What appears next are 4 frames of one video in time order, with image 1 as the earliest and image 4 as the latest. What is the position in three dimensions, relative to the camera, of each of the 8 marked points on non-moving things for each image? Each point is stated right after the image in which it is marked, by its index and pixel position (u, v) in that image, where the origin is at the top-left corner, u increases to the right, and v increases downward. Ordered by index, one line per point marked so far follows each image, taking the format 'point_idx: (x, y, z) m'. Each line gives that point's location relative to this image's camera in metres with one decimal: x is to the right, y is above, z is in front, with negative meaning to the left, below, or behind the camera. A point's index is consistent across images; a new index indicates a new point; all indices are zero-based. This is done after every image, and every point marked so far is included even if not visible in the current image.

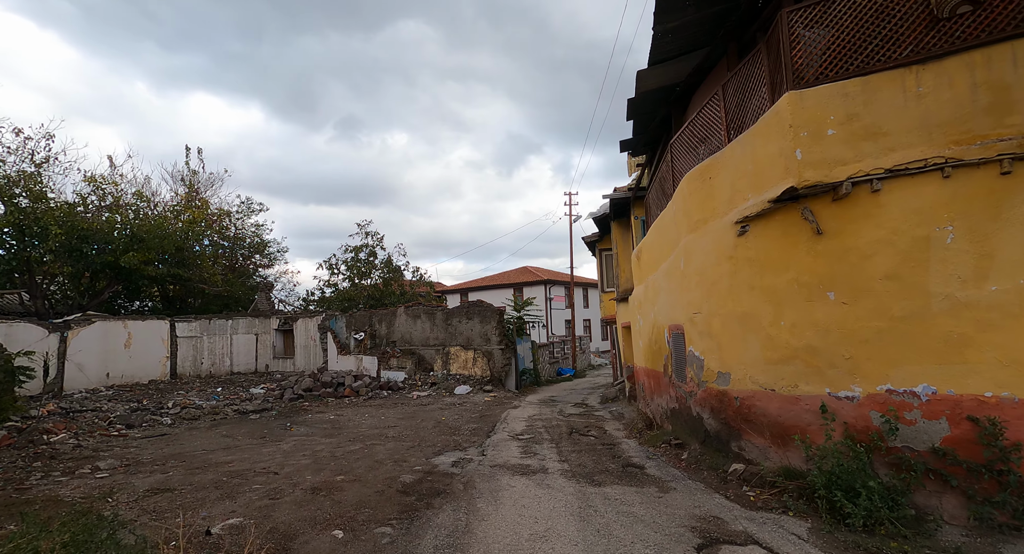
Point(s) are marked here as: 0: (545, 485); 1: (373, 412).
0: (+0.3, -2.1, +6.1) m
1: (-3.4, -3.3, +14.5) m
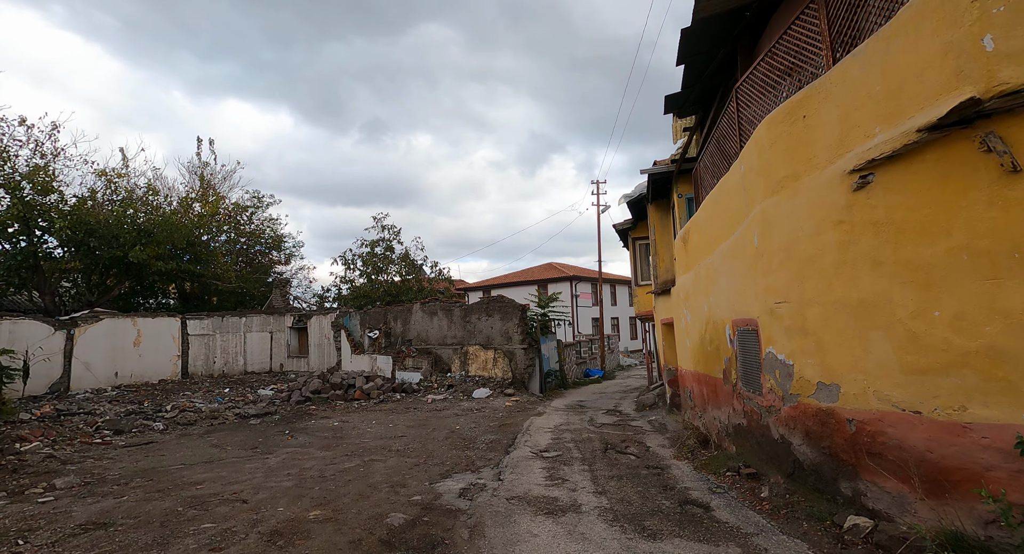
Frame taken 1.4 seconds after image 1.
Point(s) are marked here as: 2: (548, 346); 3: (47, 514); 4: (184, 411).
0: (+0.5, -2.0, +4.5) m
1: (-2.9, -3.1, +13.1) m
2: (+1.2, -2.3, +19.1) m
3: (-4.8, -2.4, +6.0) m
4: (-8.1, -3.3, +14.6) m
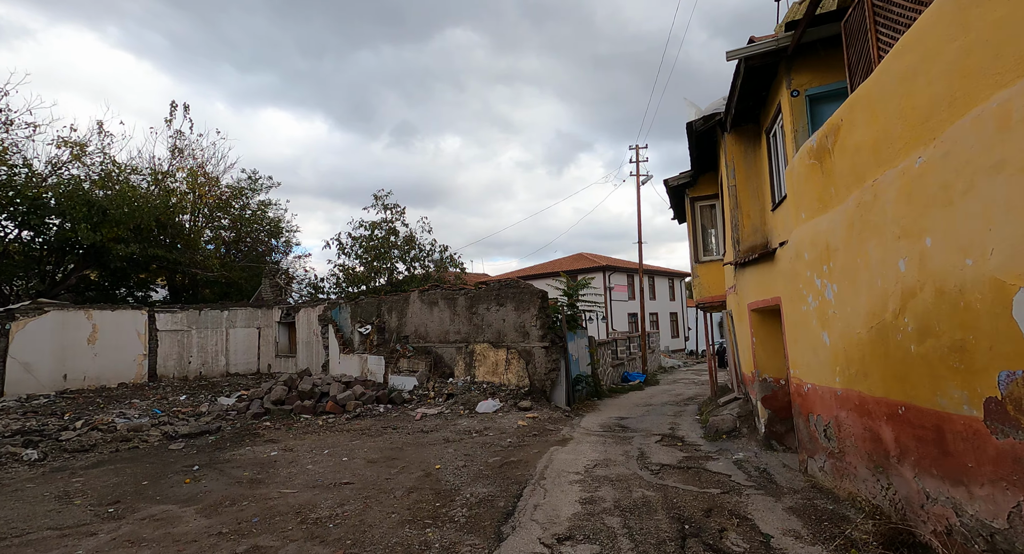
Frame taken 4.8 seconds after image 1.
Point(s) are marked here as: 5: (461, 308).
0: (+0.3, -1.5, +0.6) m
1: (-2.7, -2.7, +9.4) m
2: (+1.7, -1.7, +15.2) m
3: (-4.9, -2.0, +2.4) m
4: (-7.8, -2.9, +11.1) m
5: (-1.3, -0.8, +14.9) m
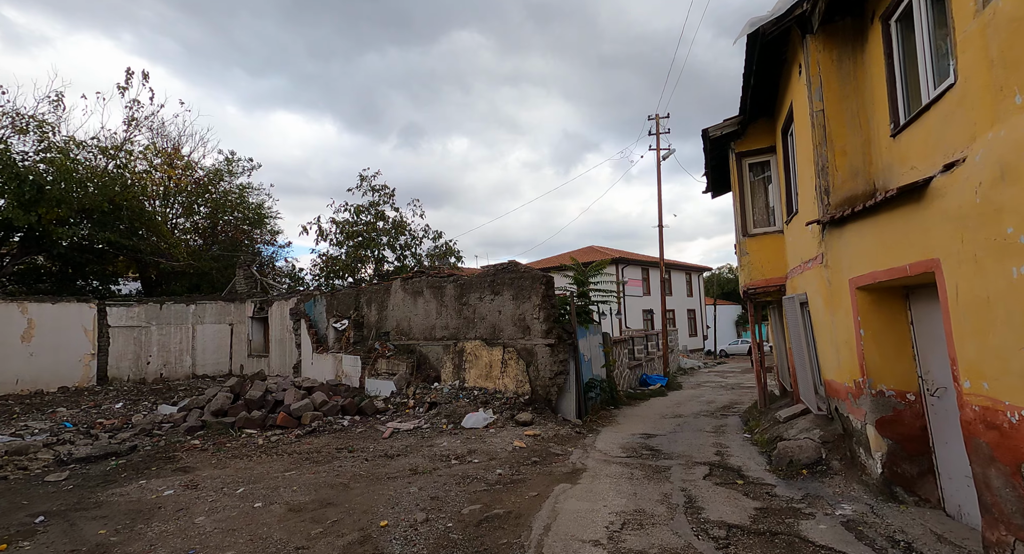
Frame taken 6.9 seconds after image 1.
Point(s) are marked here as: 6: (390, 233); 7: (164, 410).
0: (0.0, -1.2, -2.0) m
1: (-2.8, -2.3, +6.9) m
2: (+1.7, -1.4, +12.6) m
3: (-5.1, -1.6, -0.1) m
4: (-7.9, -2.5, +8.6) m
5: (-1.3, -0.4, +12.3) m
6: (-4.0, +1.4, +19.3) m
7: (-7.4, -2.8, +12.6) m
